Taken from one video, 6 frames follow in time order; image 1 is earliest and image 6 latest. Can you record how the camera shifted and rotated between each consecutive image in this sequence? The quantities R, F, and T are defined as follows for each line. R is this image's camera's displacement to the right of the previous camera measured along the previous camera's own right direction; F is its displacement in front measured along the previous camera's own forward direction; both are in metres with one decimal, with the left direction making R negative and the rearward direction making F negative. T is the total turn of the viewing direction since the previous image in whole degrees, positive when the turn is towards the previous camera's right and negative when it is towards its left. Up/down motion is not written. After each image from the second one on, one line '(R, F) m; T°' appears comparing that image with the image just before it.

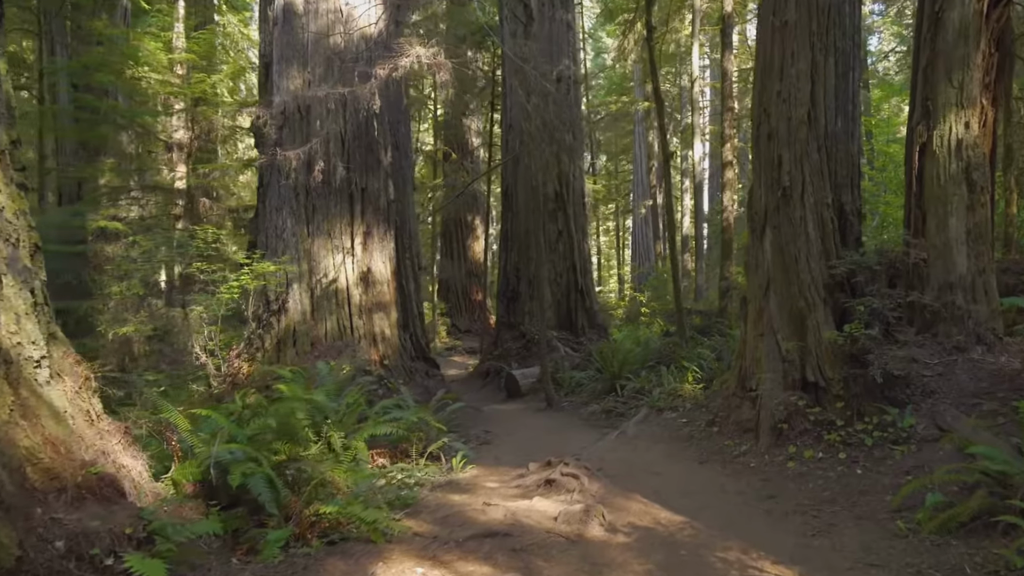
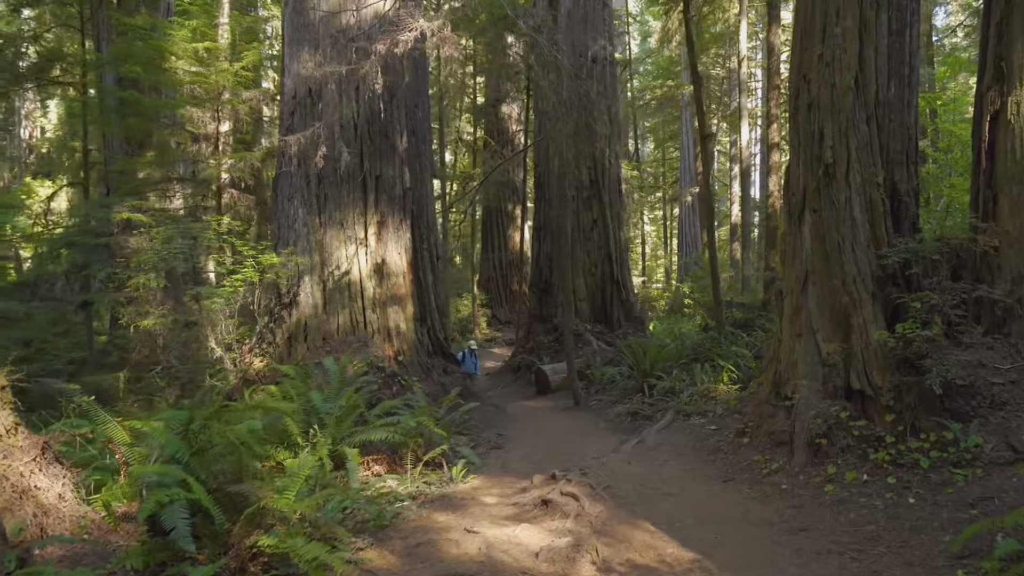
(+0.4, +0.6) m; -4°
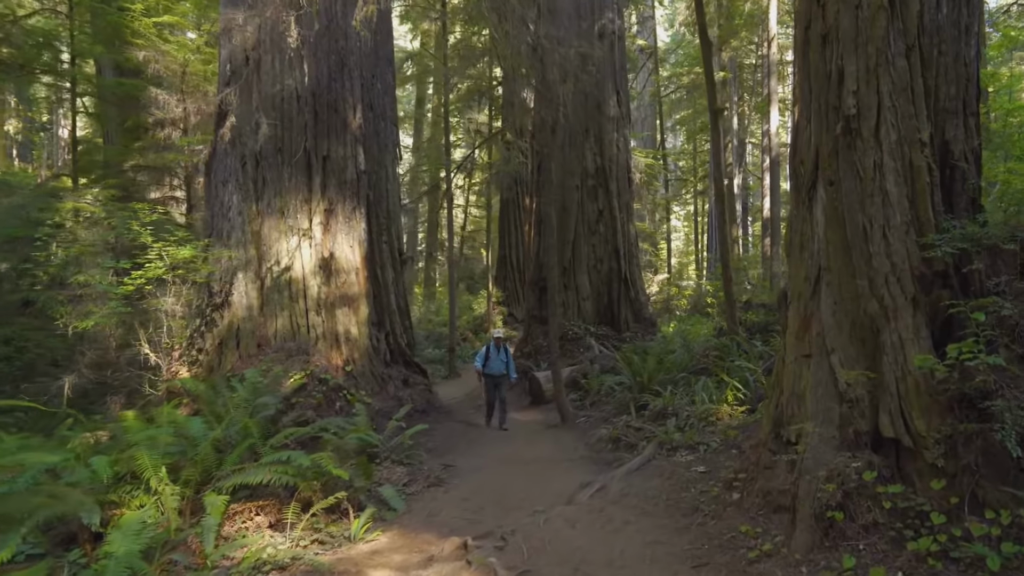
(+0.8, +1.4) m; -3°
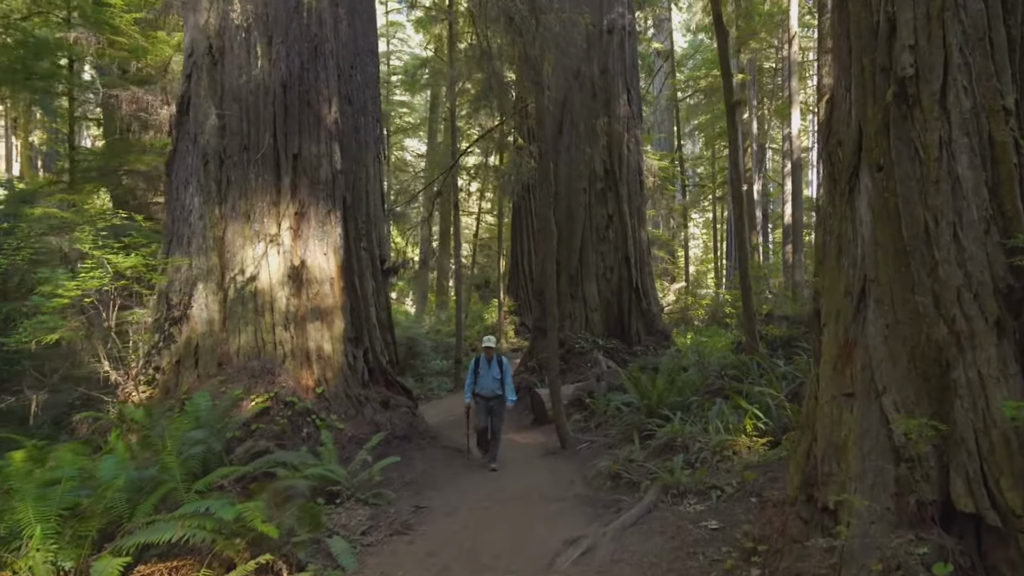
(+0.3, +0.9) m; -2°
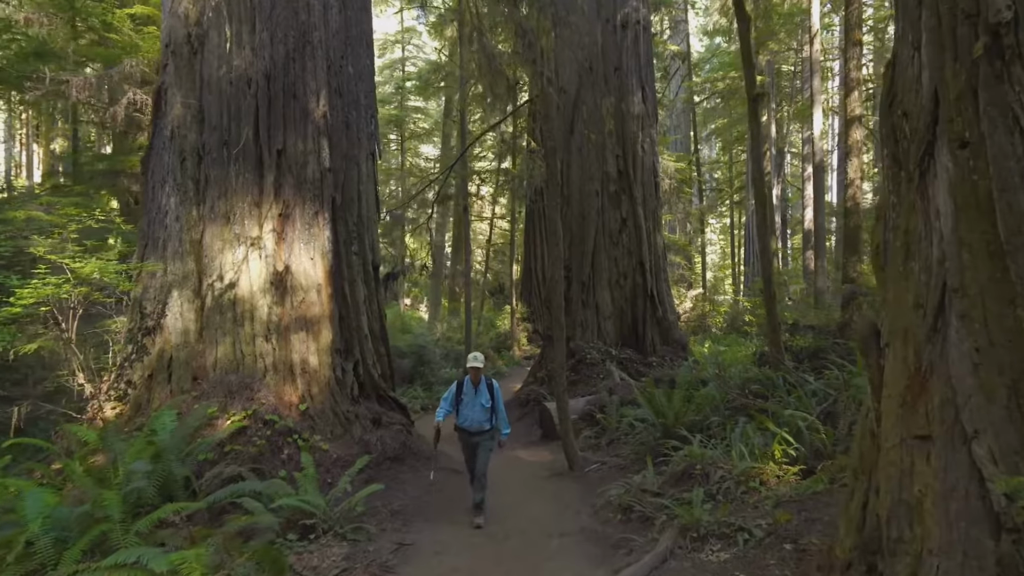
(+0.1, +0.6) m; -1°
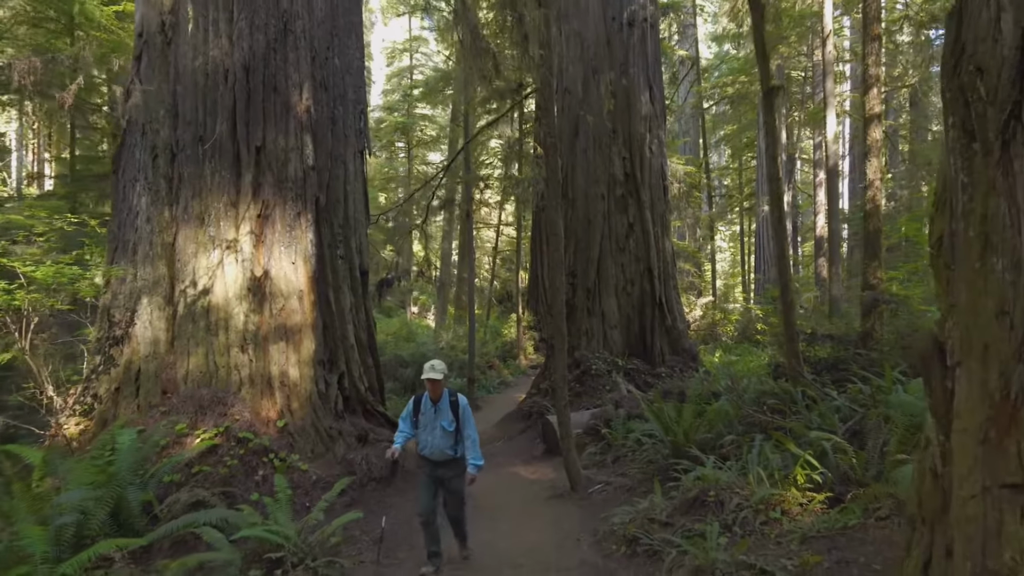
(+0.1, +0.5) m; -1°
